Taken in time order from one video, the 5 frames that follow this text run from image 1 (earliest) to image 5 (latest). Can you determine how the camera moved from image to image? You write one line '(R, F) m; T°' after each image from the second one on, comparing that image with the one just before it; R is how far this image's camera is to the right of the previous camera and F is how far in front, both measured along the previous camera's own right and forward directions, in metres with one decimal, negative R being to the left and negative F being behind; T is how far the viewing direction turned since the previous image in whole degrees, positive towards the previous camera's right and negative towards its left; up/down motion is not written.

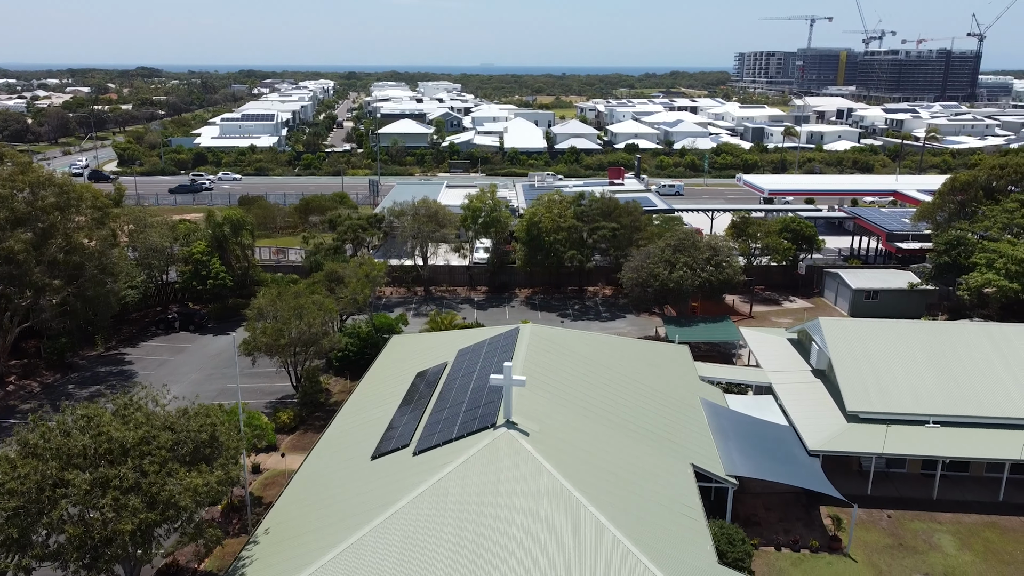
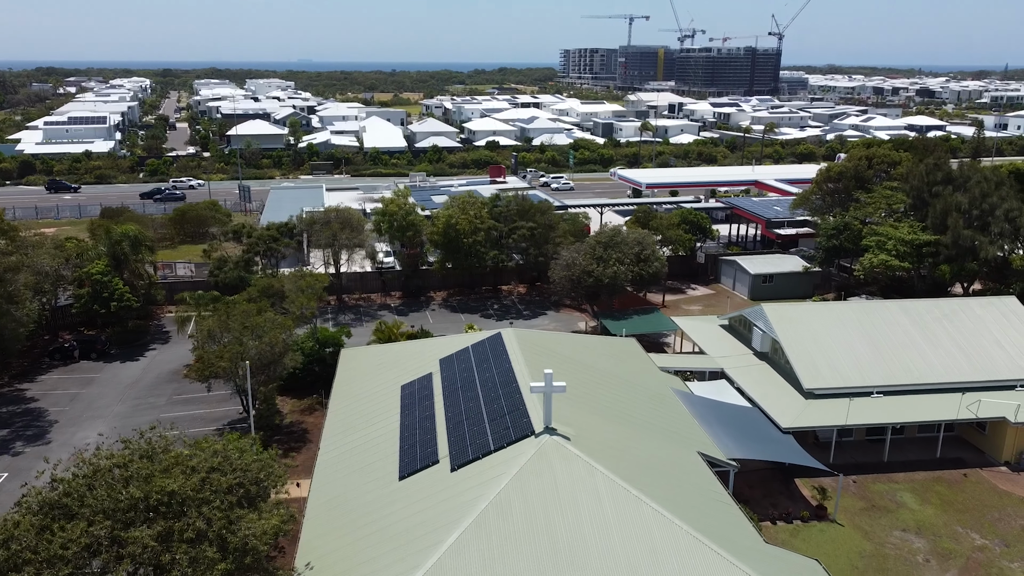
(-4.2, +0.4) m; +12°
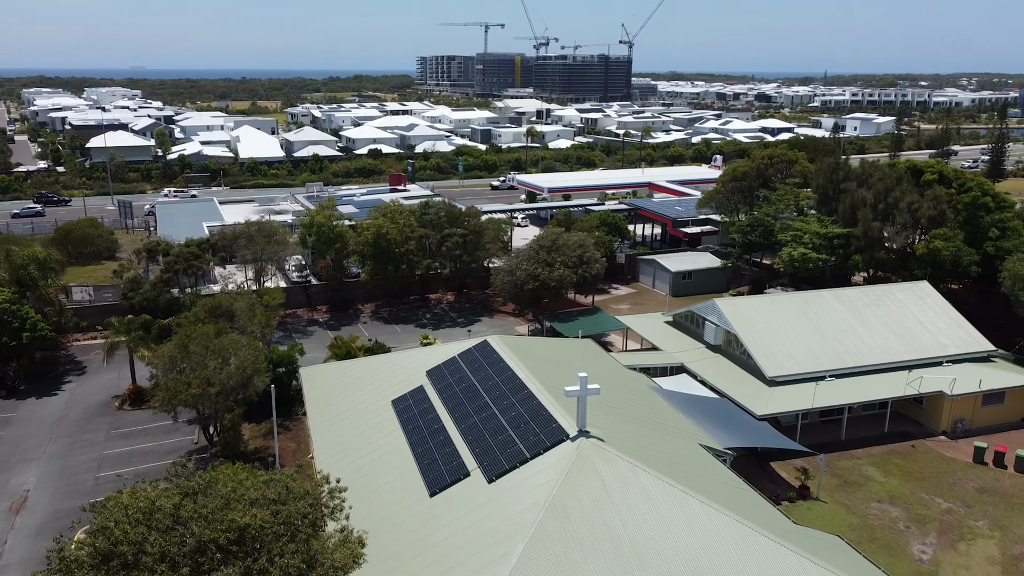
(-3.6, +0.4) m; +10°
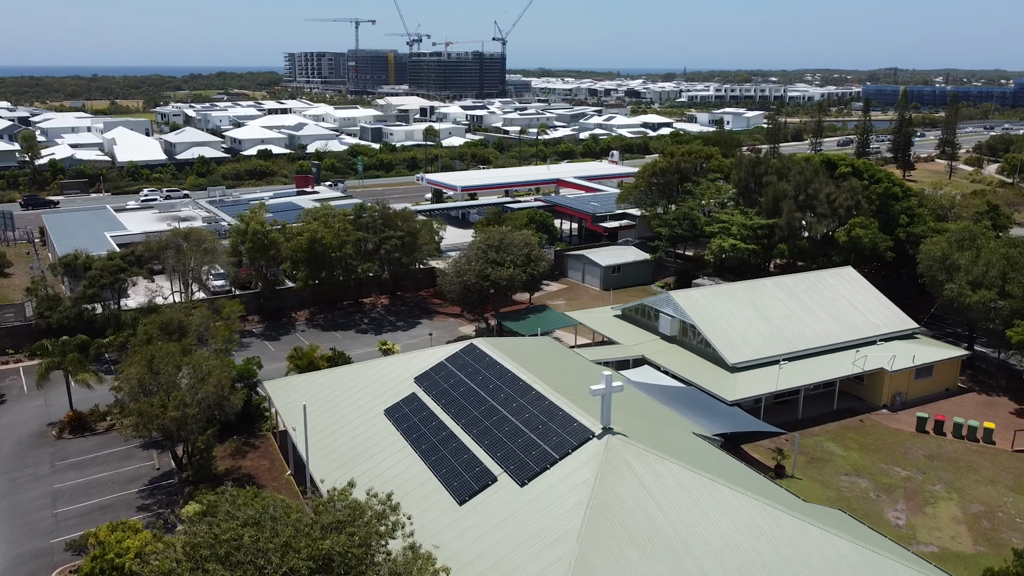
(-3.1, +0.2) m; +9°
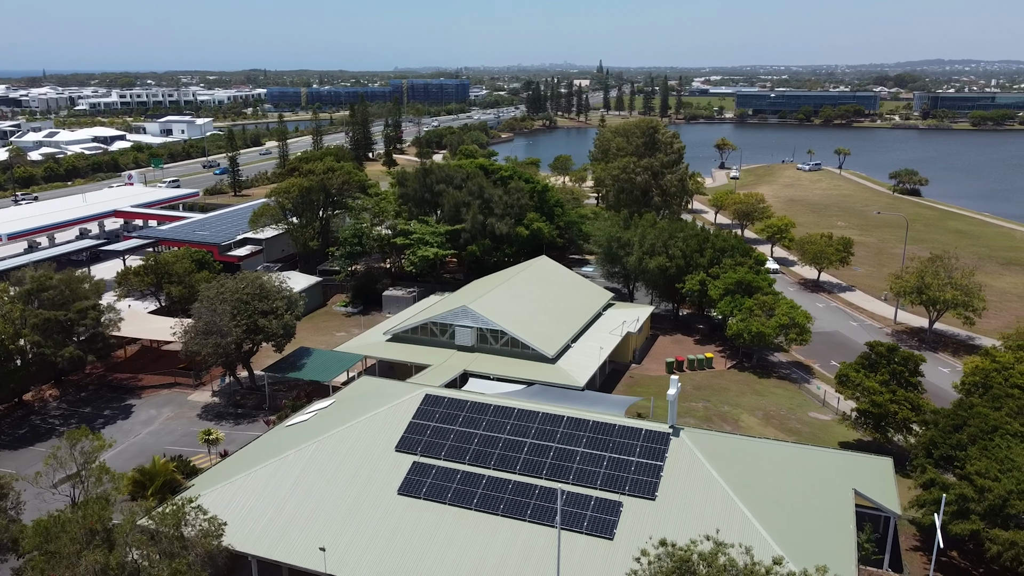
(-13.1, +5.0) m; +40°
